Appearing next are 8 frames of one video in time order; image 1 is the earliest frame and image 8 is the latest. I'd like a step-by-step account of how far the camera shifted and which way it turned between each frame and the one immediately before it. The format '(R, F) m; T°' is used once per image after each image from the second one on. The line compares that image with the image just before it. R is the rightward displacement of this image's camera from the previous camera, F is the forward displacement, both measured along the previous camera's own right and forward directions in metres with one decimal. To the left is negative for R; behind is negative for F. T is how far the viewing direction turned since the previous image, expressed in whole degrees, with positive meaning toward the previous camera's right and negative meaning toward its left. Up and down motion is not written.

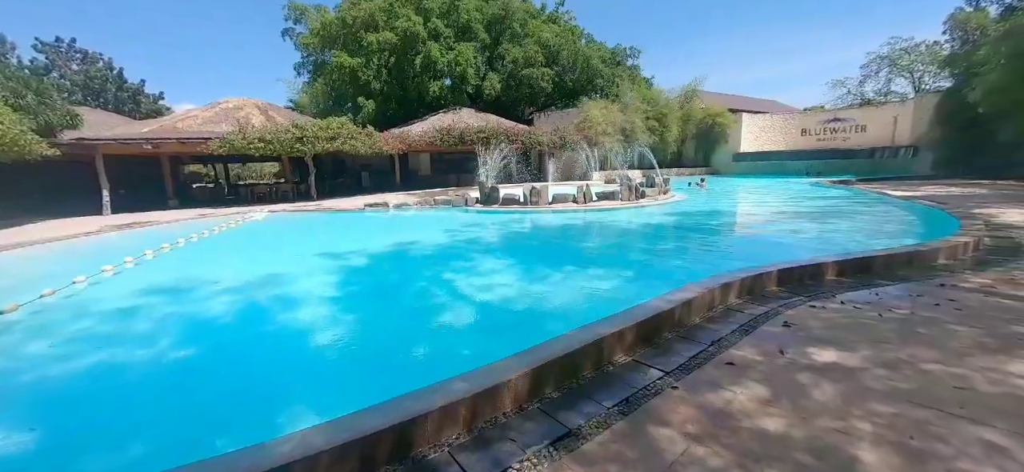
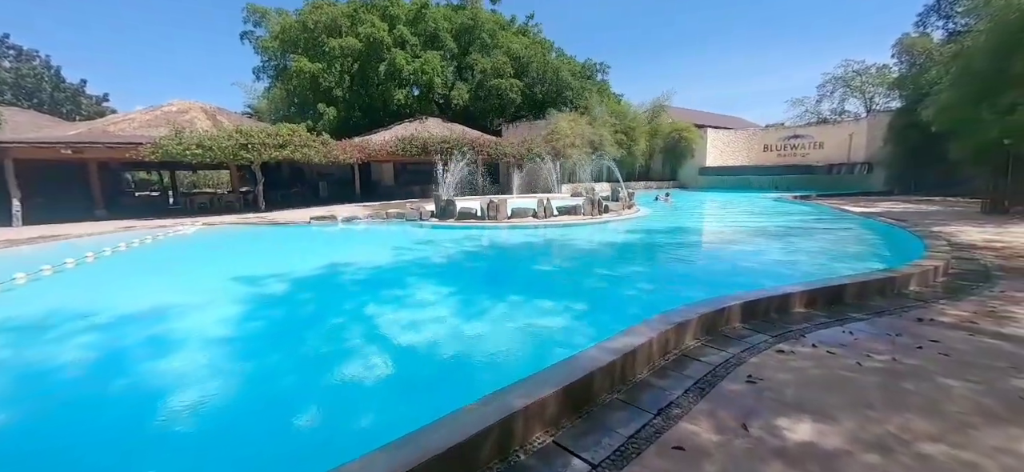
(+0.5, +0.7) m; +4°
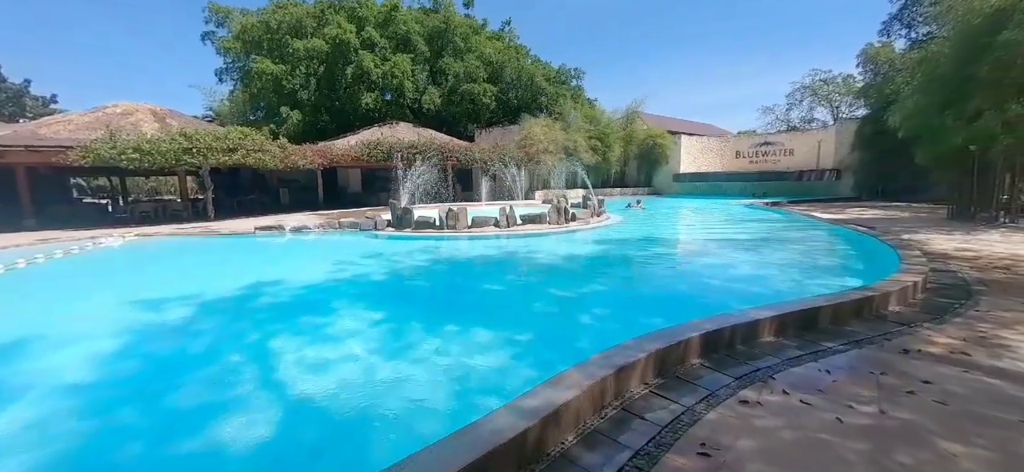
(+0.5, +0.7) m; +3°
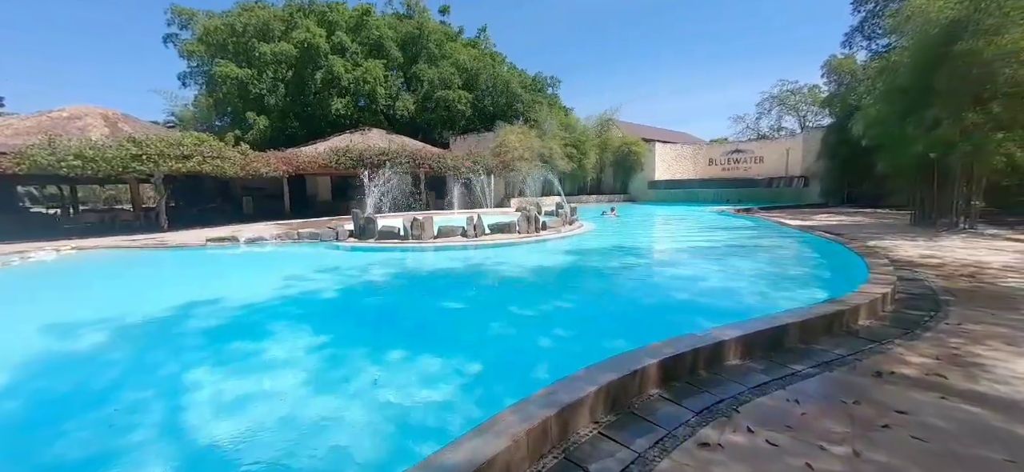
(+0.3, +0.3) m; +3°
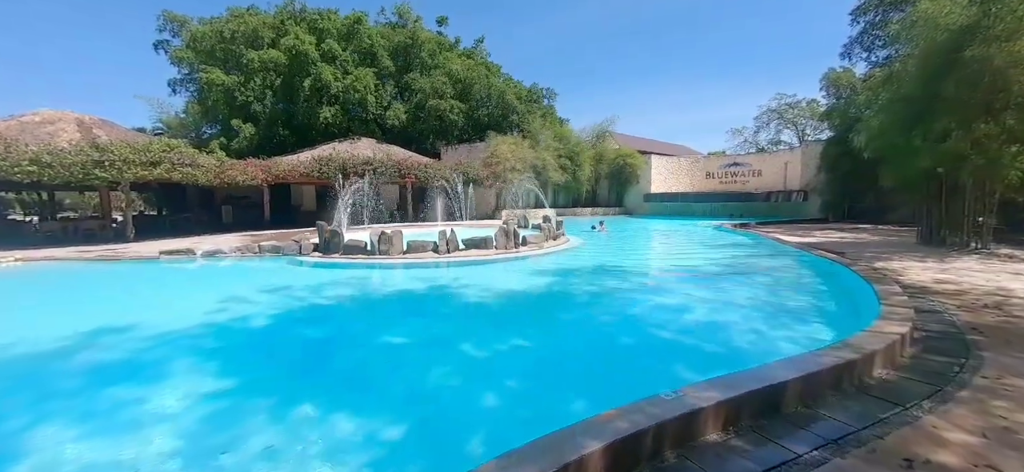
(+0.5, +0.7) m; 0°
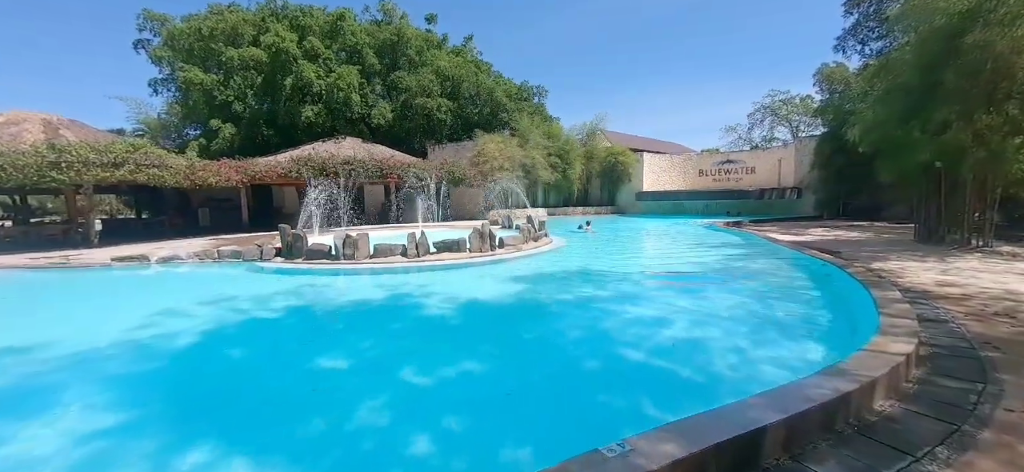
(+0.5, +0.6) m; 0°
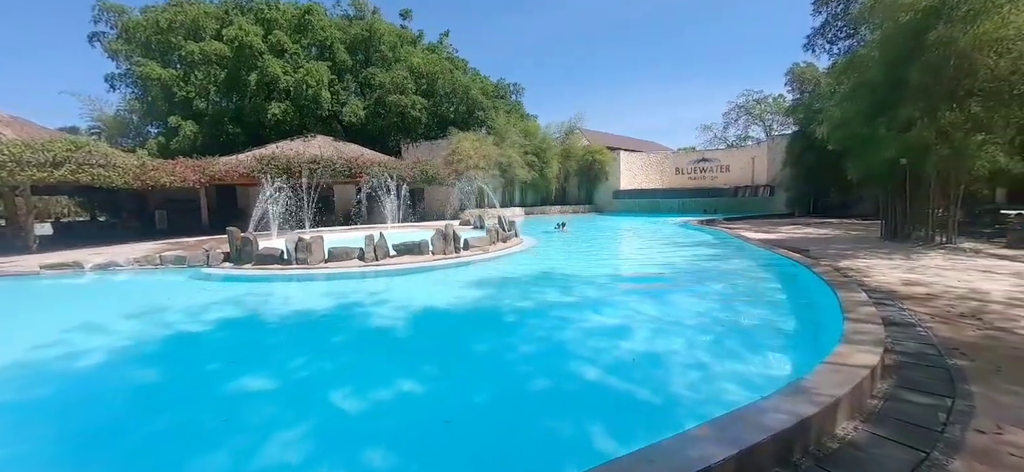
(+0.4, +0.4) m; +2°
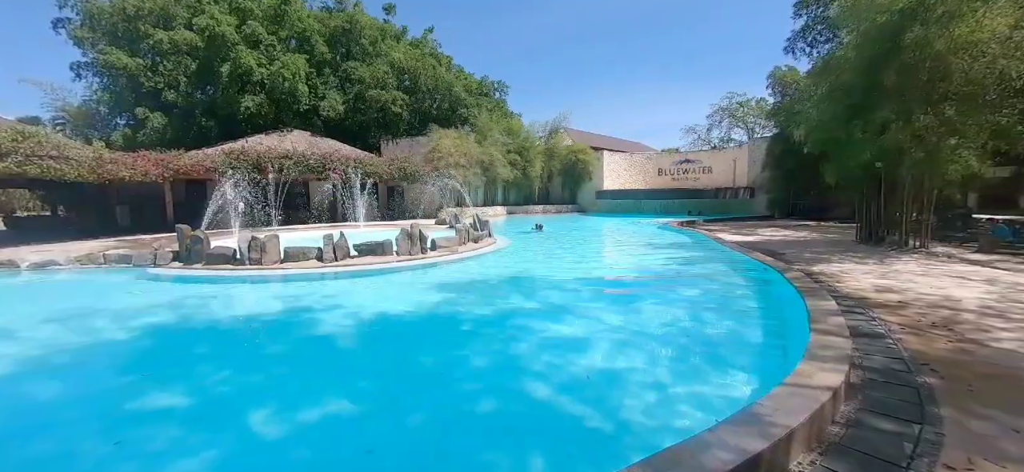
(+0.4, +0.3) m; +2°
